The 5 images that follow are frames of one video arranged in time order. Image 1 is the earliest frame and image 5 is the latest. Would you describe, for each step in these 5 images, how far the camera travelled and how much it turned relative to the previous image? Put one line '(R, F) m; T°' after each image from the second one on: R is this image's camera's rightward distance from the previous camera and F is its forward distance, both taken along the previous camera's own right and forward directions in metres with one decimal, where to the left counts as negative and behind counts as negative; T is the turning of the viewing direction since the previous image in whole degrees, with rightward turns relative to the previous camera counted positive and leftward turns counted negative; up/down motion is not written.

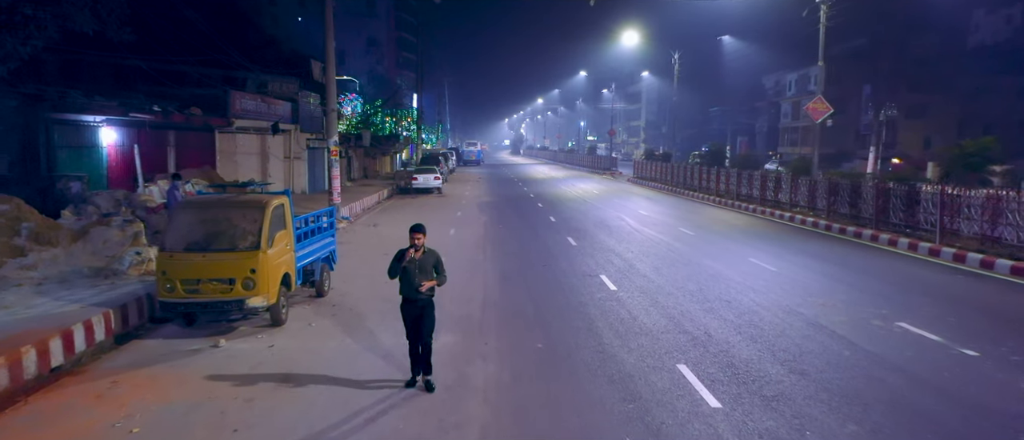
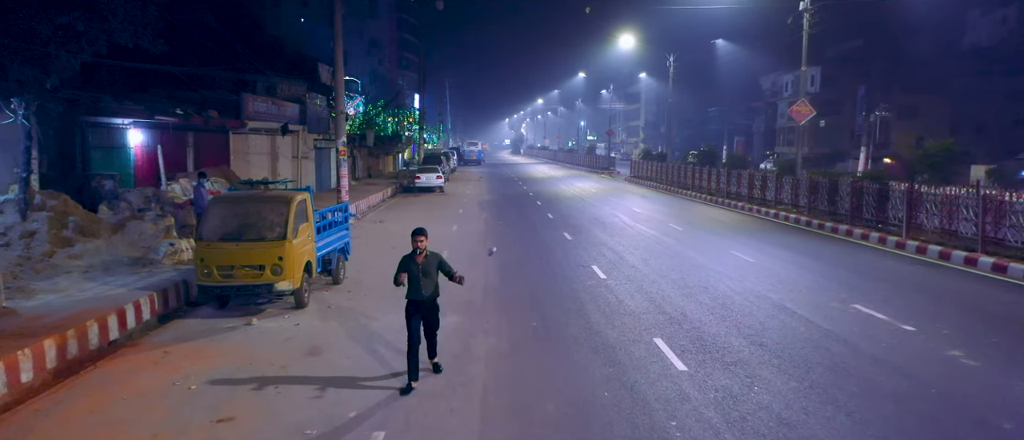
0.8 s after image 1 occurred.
(0.0, -1.2) m; 0°
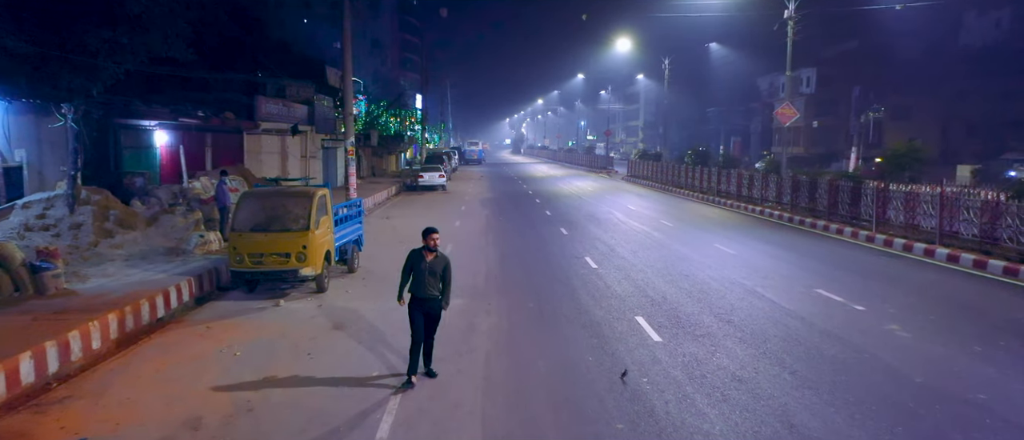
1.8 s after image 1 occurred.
(0.0, -1.2) m; 0°
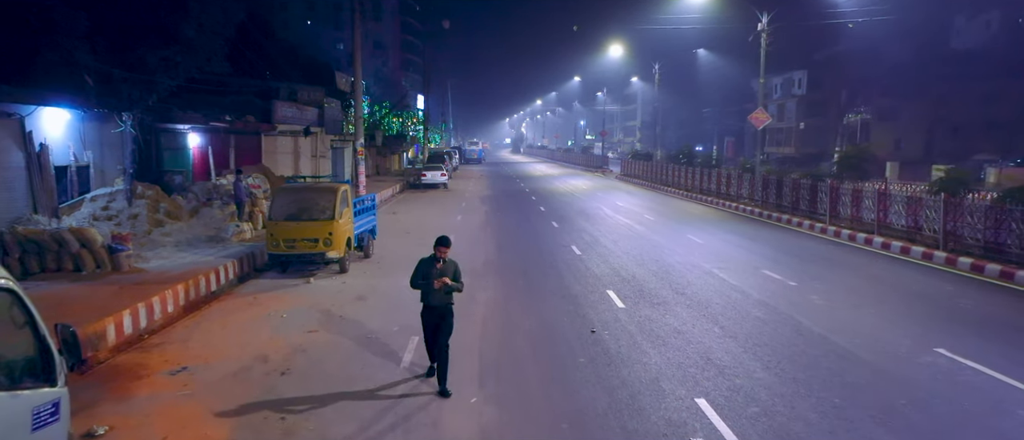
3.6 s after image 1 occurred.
(+0.1, -2.1) m; 0°
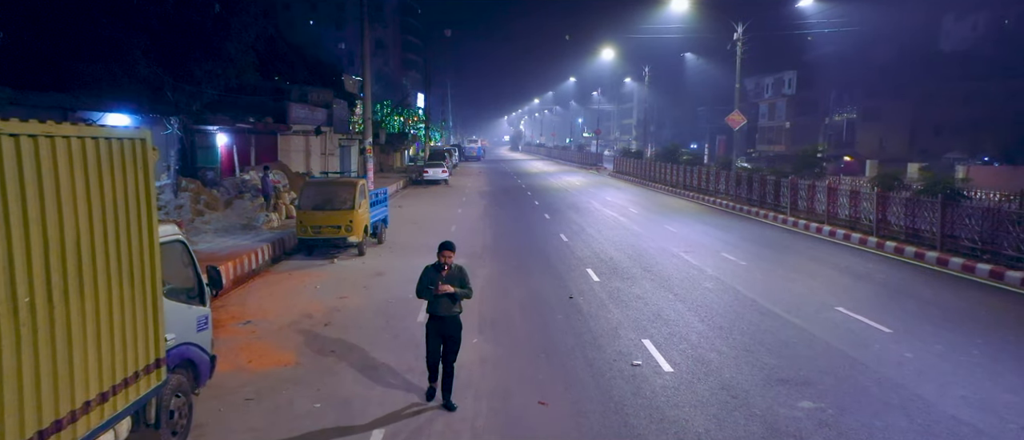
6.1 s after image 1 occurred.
(+0.1, -2.3) m; 0°
